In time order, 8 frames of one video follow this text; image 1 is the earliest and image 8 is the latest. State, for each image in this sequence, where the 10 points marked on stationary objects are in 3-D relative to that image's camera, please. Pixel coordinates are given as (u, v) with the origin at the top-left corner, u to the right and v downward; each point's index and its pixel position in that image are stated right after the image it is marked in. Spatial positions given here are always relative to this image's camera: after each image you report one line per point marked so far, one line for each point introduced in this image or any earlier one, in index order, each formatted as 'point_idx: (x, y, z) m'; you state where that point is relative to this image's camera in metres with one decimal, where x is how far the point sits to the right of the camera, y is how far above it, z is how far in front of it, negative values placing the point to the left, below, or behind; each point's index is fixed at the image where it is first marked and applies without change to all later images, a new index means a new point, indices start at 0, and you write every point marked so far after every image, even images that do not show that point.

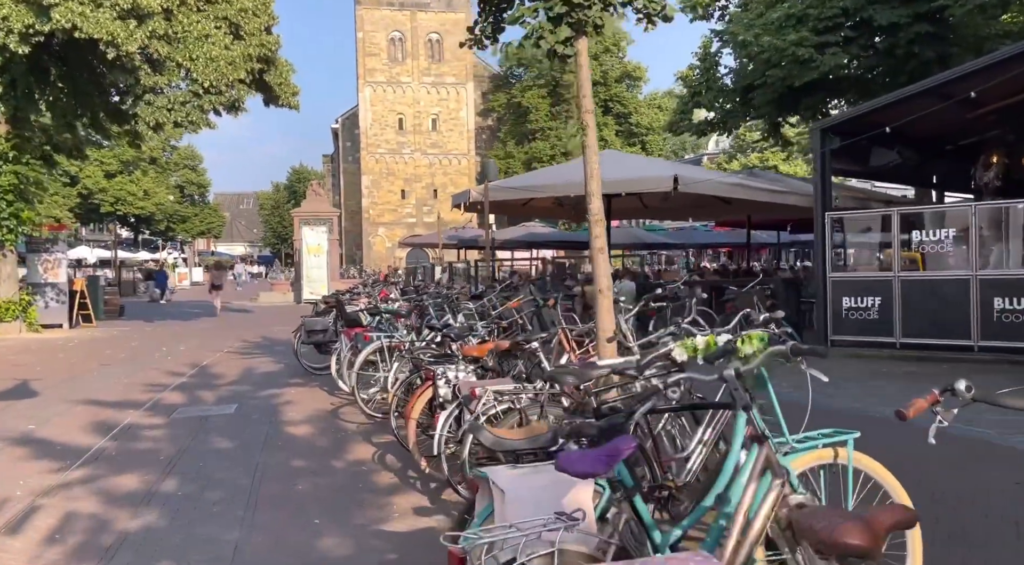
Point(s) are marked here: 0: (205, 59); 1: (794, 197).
0: (-5.3, +3.9, +13.5) m
1: (+4.4, +1.4, +12.3) m
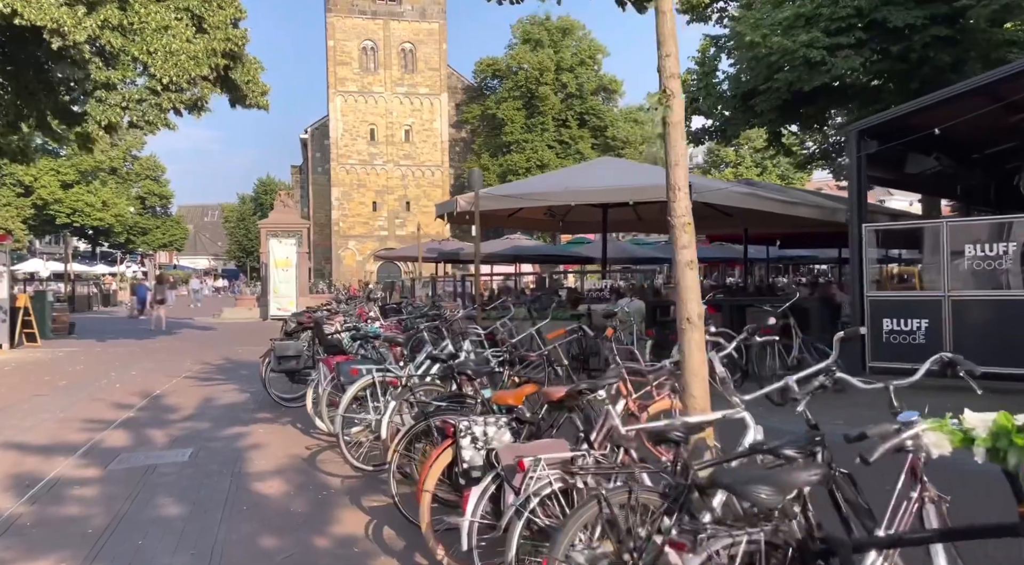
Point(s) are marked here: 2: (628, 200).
0: (-5.5, +3.6, +12.3) m
1: (+4.3, +1.1, +11.4) m
2: (+1.6, +1.1, +10.2) m
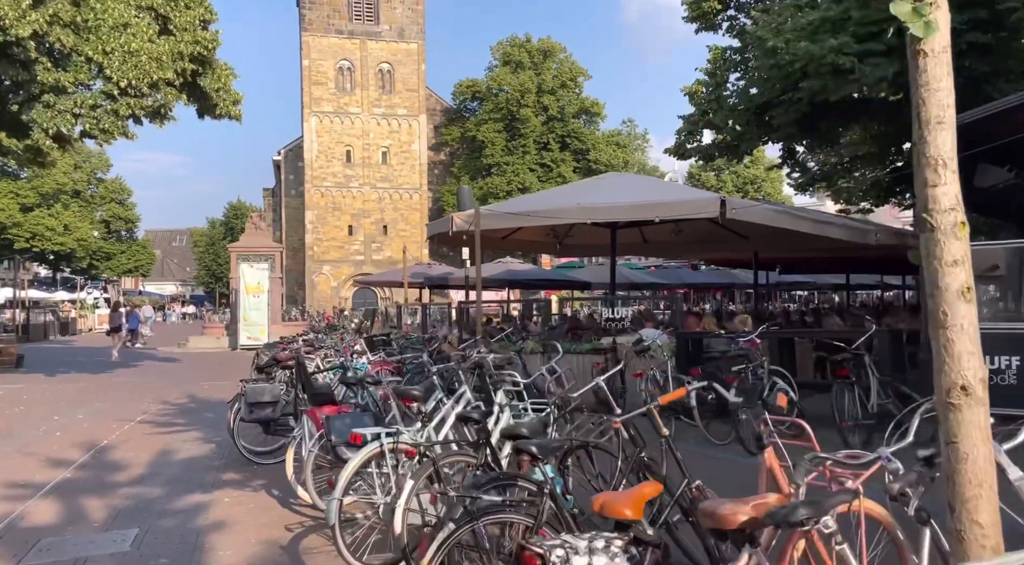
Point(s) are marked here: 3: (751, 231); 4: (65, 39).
0: (-5.5, +3.2, +10.9) m
1: (+4.3, +0.7, +10.3) m
2: (+1.7, +0.8, +9.0) m
3: (+3.7, +0.8, +12.1) m
4: (-5.9, +3.2, +10.3) m
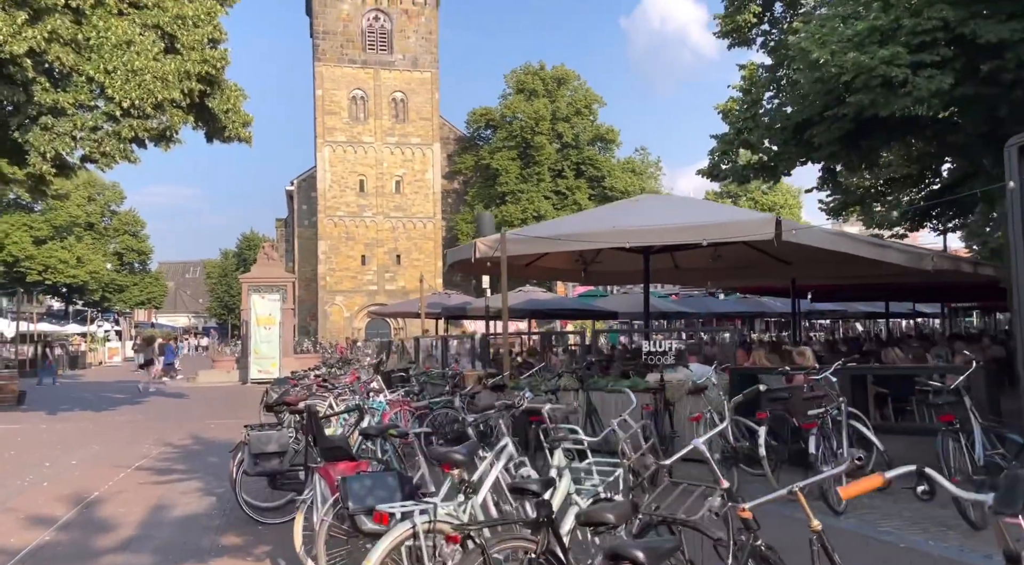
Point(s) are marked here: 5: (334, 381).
0: (-5.1, +2.8, +10.3) m
1: (+4.7, +0.4, +9.4) m
2: (+2.0, +0.4, +8.2) m
3: (+4.1, +0.4, +11.3) m
4: (-5.6, +2.8, +9.7) m
5: (-2.3, -1.3, +10.2) m
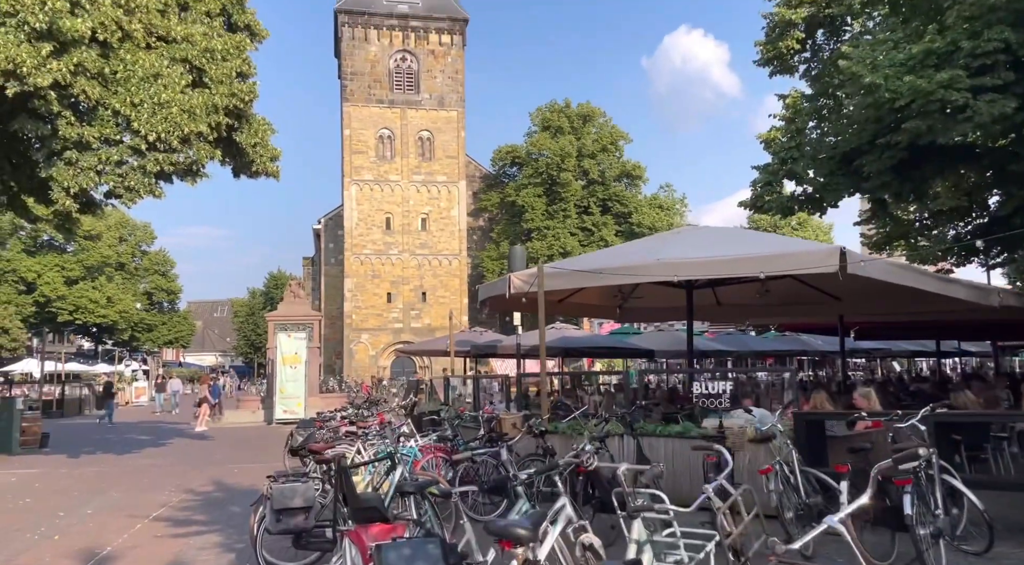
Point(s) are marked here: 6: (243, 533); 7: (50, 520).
0: (-4.7, +2.3, +10.1) m
1: (+5.1, 0.0, +8.8) m
2: (+2.4, +0.1, +7.7) m
3: (+4.6, -0.1, +10.6) m
4: (-5.1, +2.3, +9.5) m
5: (-1.9, -1.8, +9.7) m
6: (-2.5, -2.3, +7.2) m
7: (-4.8, -2.5, +8.2) m
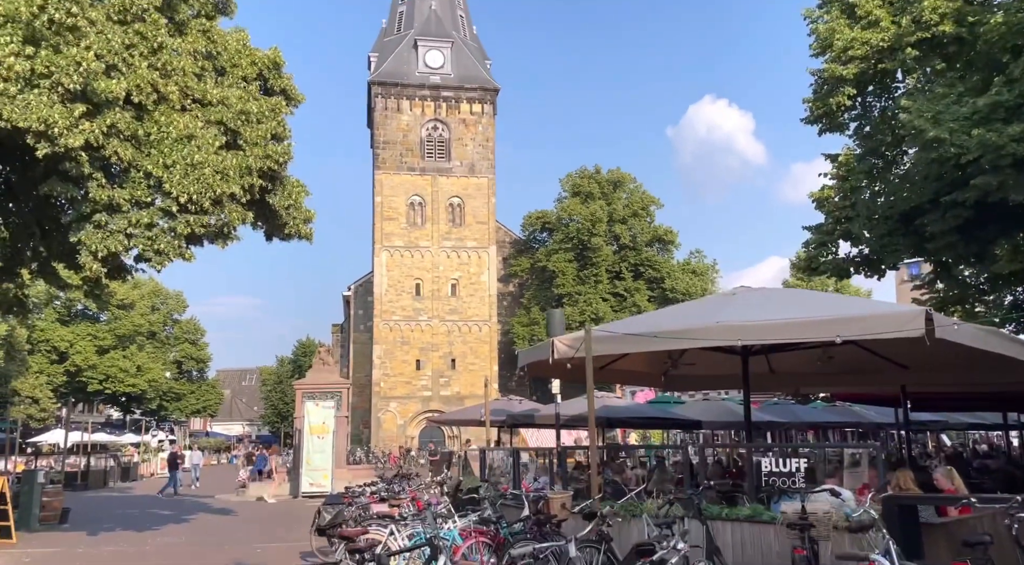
0: (-4.1, +1.5, +9.8) m
1: (+5.6, -0.7, +8.0) m
2: (+2.8, -0.5, +7.0) m
3: (+5.1, -0.9, +9.8) m
4: (-4.6, +1.5, +9.3) m
5: (-1.3, -2.5, +9.0) m
6: (-2.0, -2.9, +6.5) m
7: (-4.4, -3.1, +7.6) m
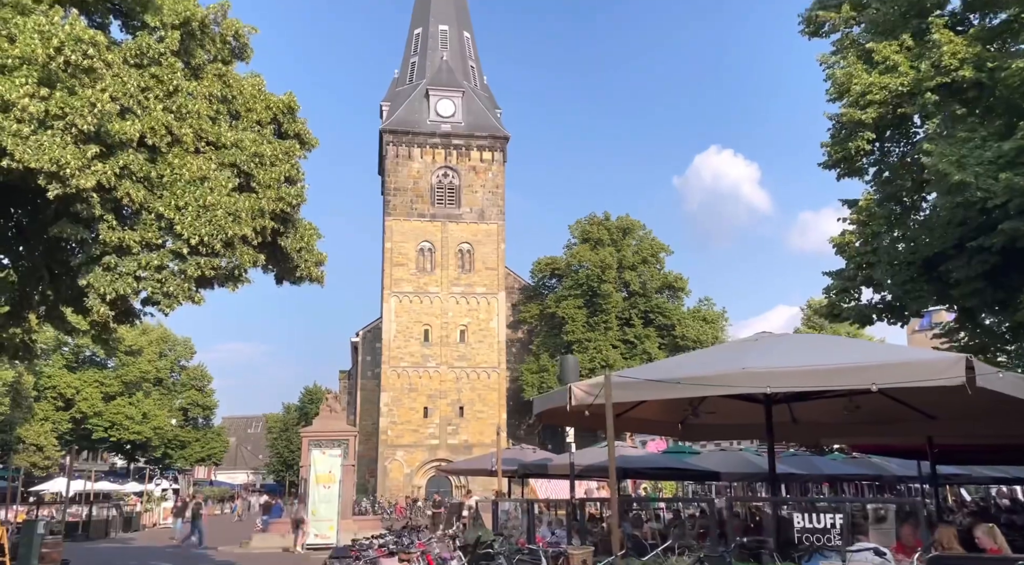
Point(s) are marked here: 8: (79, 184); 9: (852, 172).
0: (-3.9, +0.9, +9.7) m
1: (+5.8, -1.2, +7.6) m
2: (+3.0, -0.9, +6.7) m
3: (+5.3, -1.5, +9.5) m
4: (-4.4, +1.0, +9.1) m
5: (-1.2, -3.0, +8.6) m
6: (-1.9, -3.2, +6.1) m
7: (-4.2, -3.5, +7.2) m
8: (-4.7, +1.1, +8.5) m
9: (+5.5, +1.8, +12.7) m
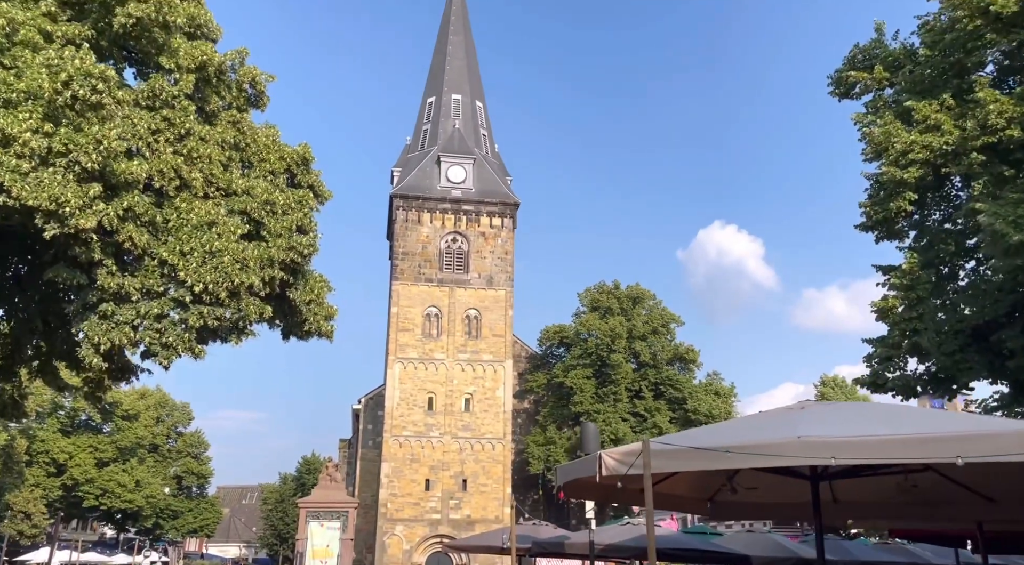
0: (-3.6, +0.3, +9.1) m
1: (+6.0, -1.8, +6.8) m
2: (+3.3, -1.4, +5.9) m
3: (+5.6, -2.3, +8.6) m
4: (-4.1, +0.5, +8.6) m
5: (-0.9, -3.6, +7.6) m
6: (-1.7, -3.5, +5.1) m
7: (-4.0, -3.9, +6.2) m
8: (-4.4, +0.6, +8.0) m
9: (+5.8, +0.7, +12.1) m
